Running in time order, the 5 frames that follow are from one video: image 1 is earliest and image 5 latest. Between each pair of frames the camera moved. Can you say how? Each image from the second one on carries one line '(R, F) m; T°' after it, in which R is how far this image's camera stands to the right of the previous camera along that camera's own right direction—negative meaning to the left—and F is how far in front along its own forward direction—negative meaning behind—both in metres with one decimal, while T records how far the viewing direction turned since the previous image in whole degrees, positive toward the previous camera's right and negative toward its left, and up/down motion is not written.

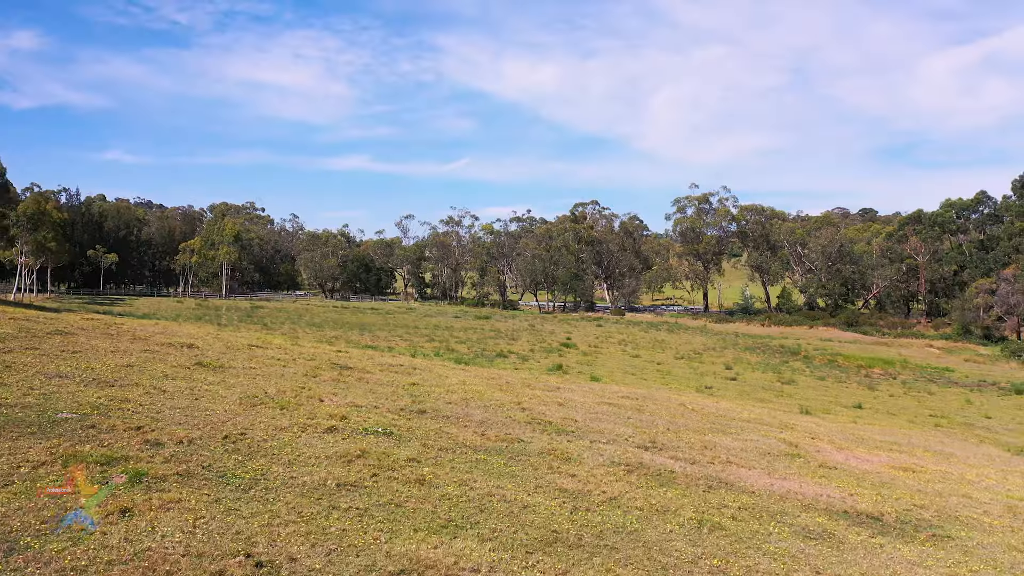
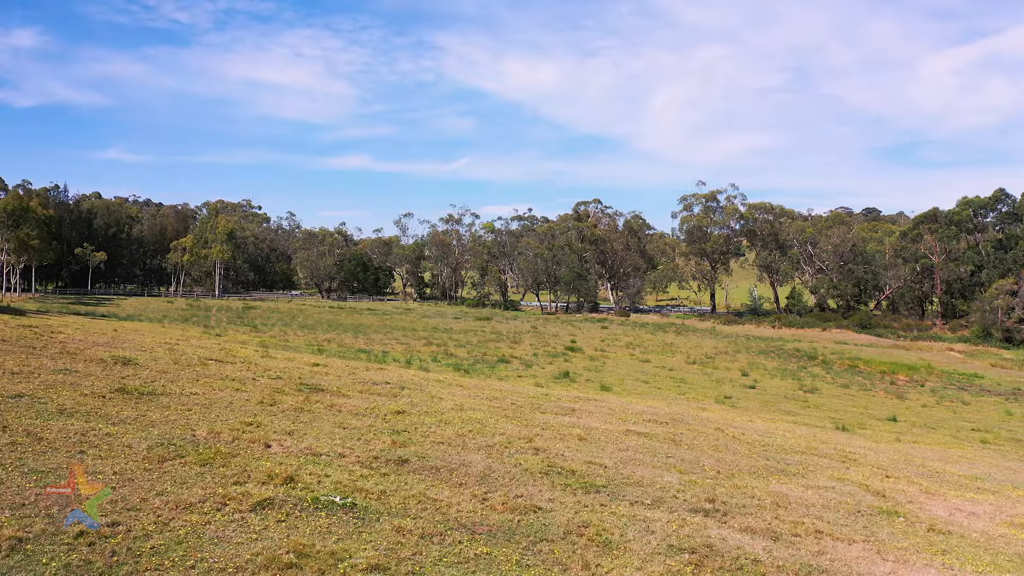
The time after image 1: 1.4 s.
(-0.1, +2.1) m; 0°
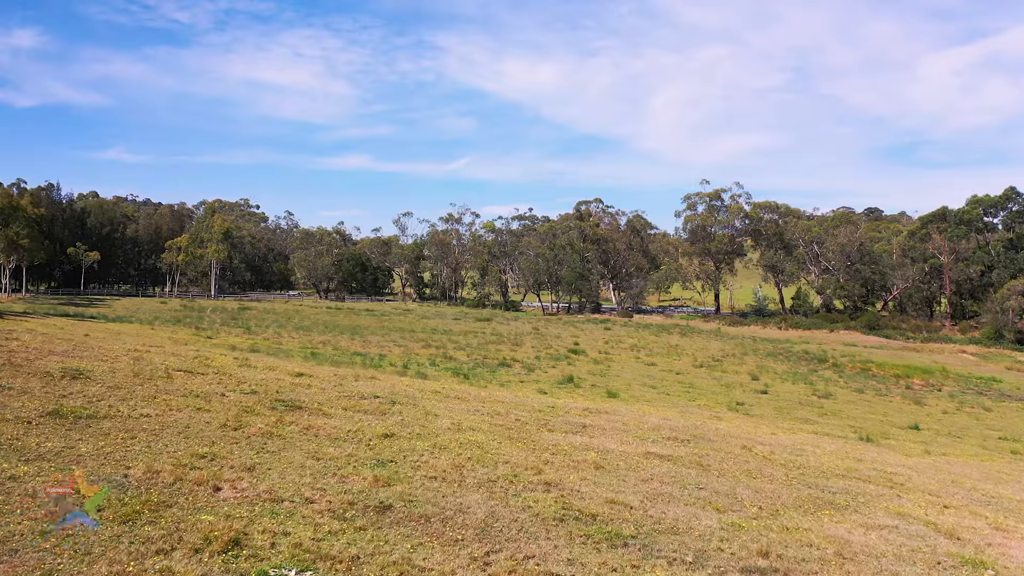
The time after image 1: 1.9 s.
(-0.1, +1.2) m; 0°
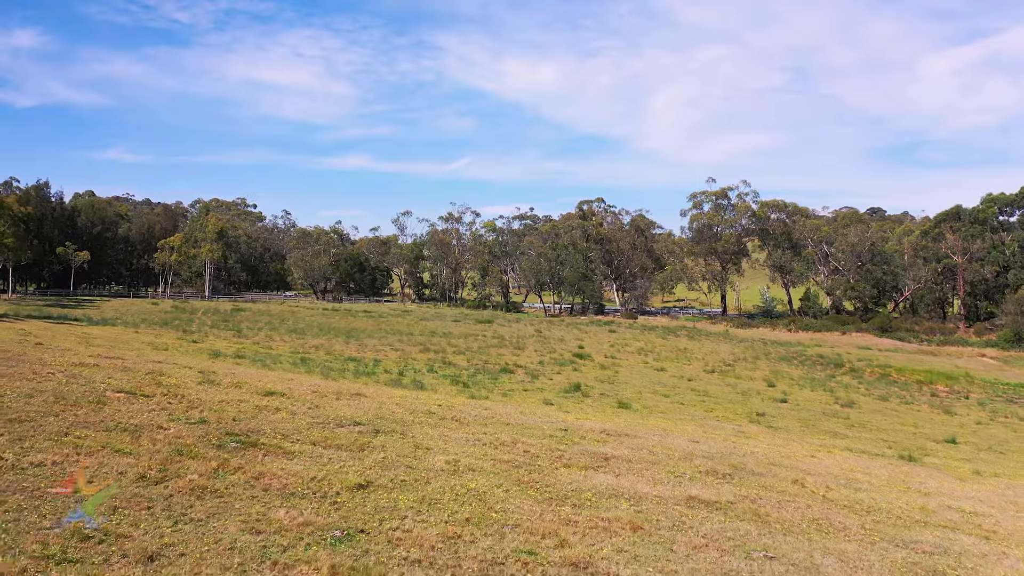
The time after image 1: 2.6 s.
(-0.1, +1.7) m; 0°
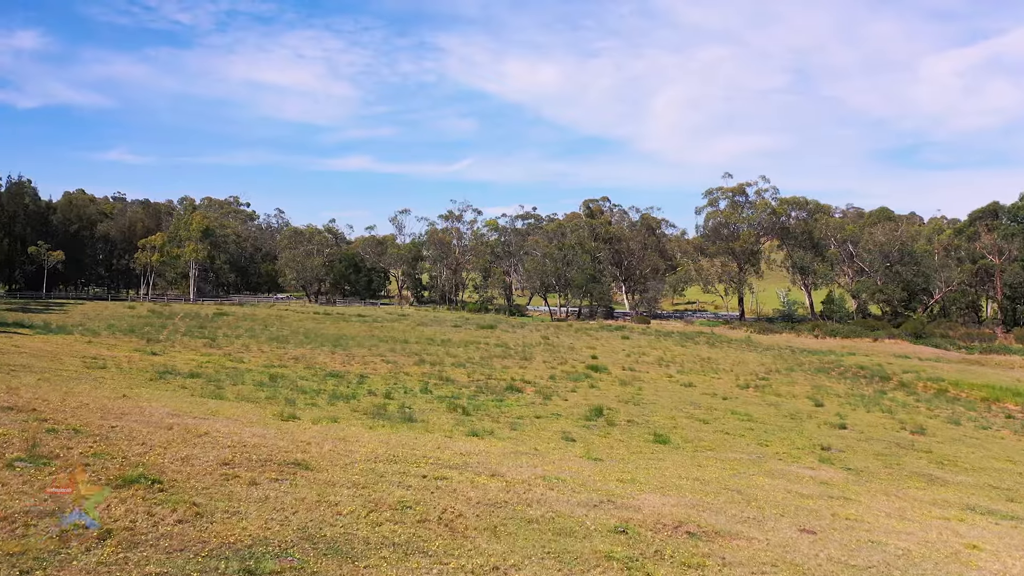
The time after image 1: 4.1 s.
(-0.3, +4.1) m; 0°
